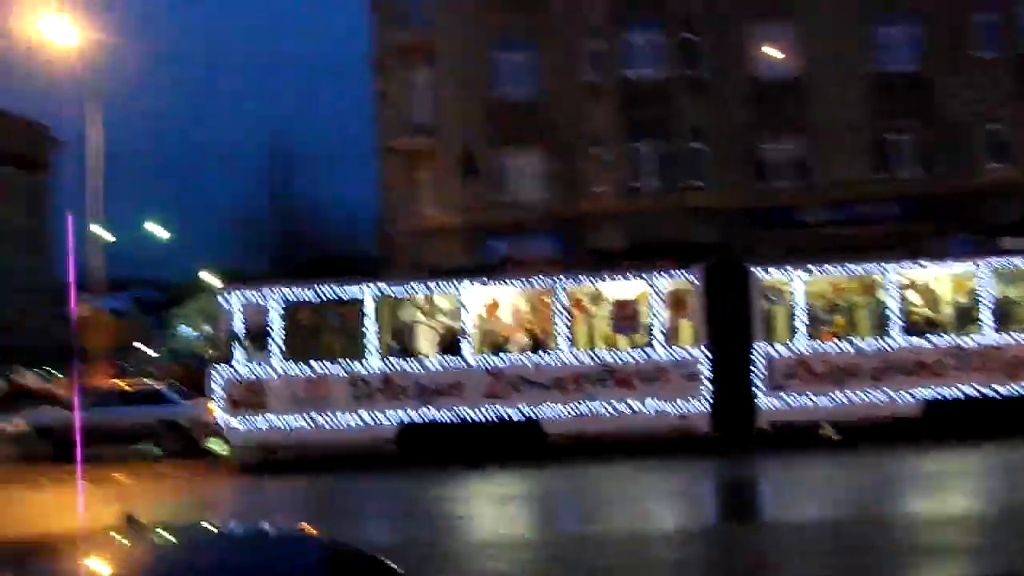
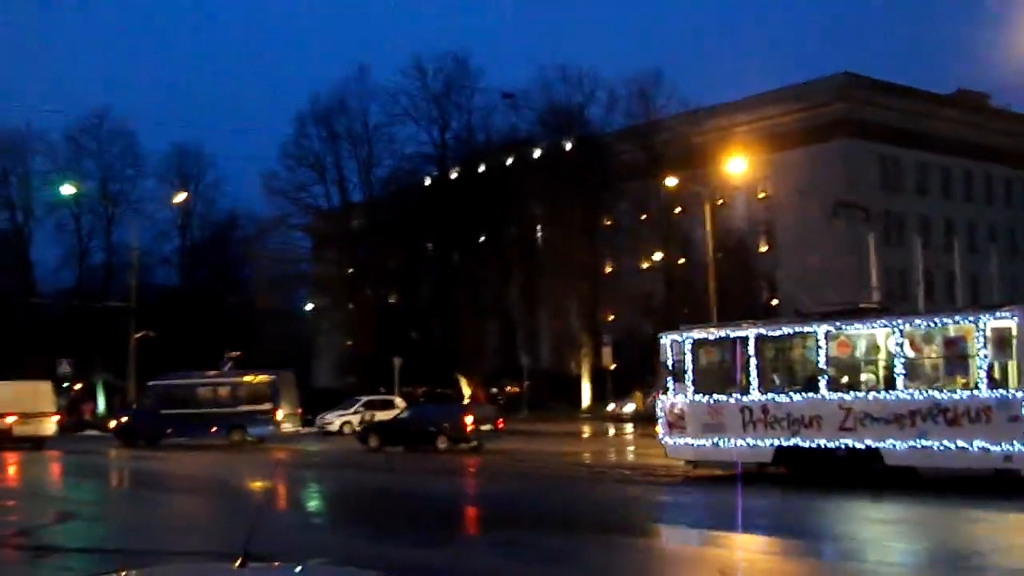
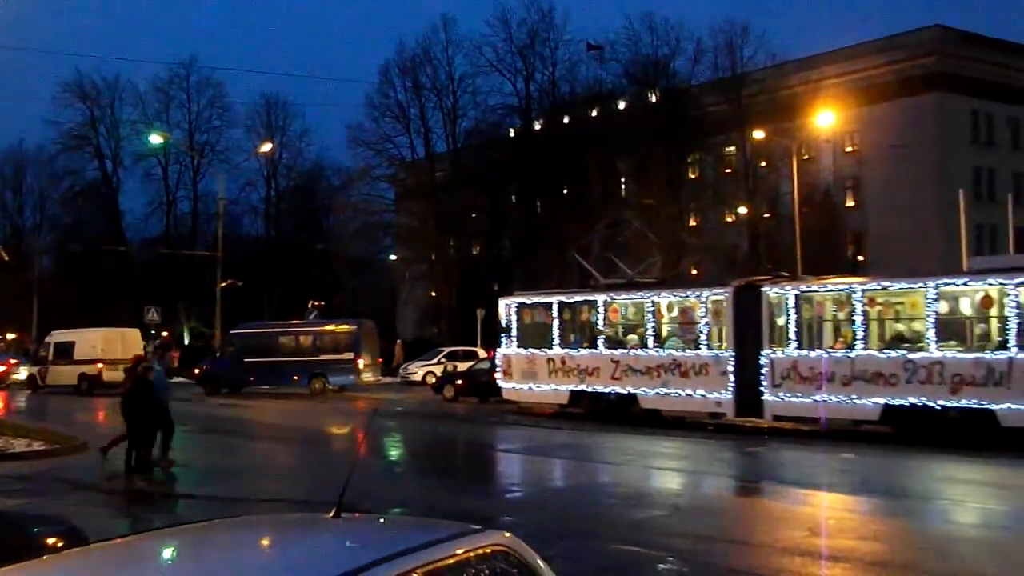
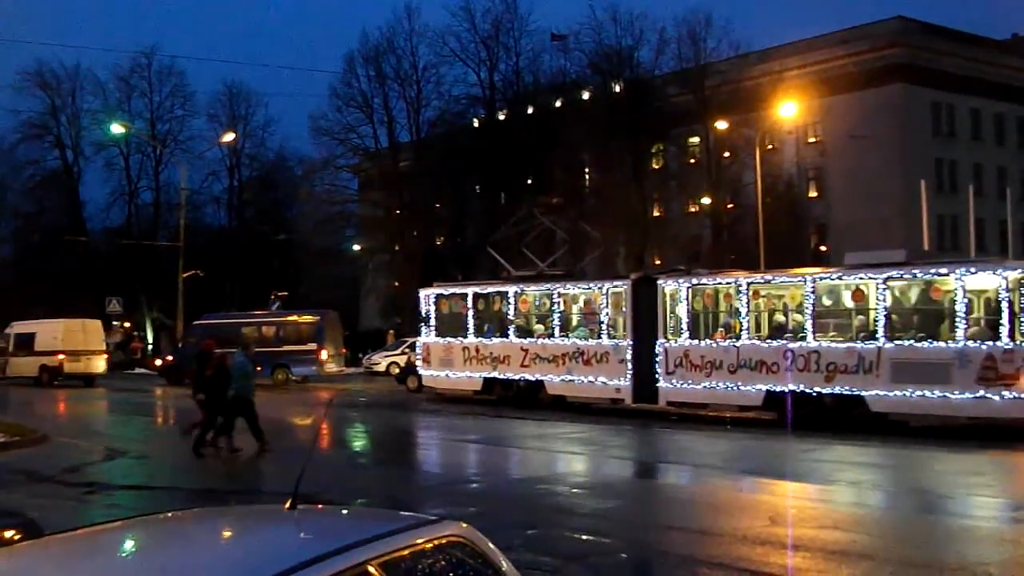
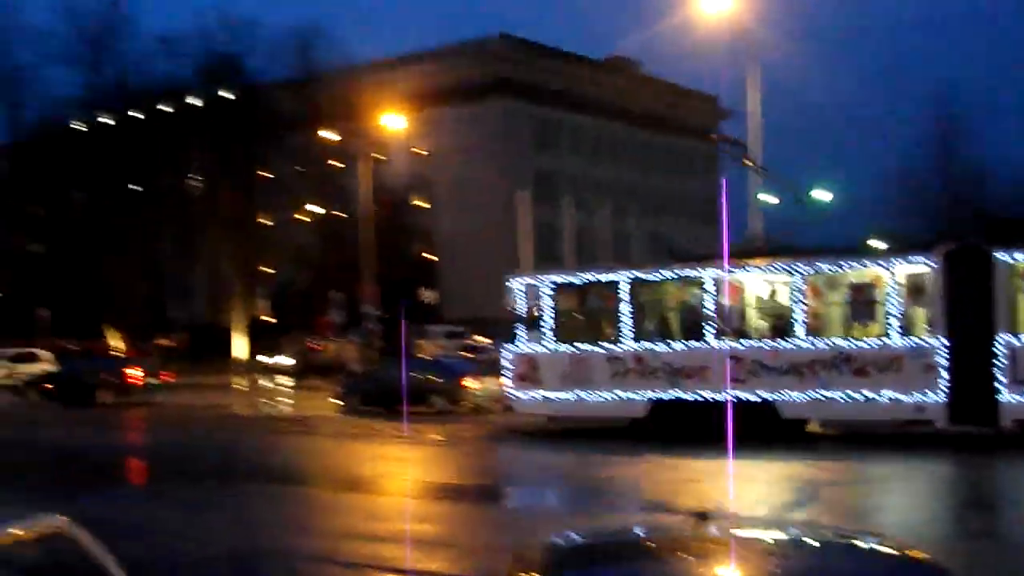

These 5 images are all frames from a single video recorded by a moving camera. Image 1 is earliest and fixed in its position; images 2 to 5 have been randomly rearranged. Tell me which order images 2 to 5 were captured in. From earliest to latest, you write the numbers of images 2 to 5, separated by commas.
5, 2, 3, 4
